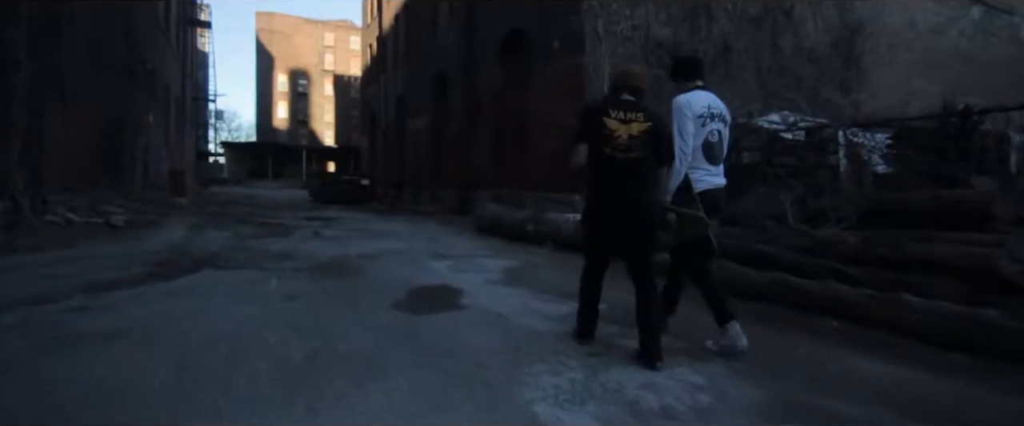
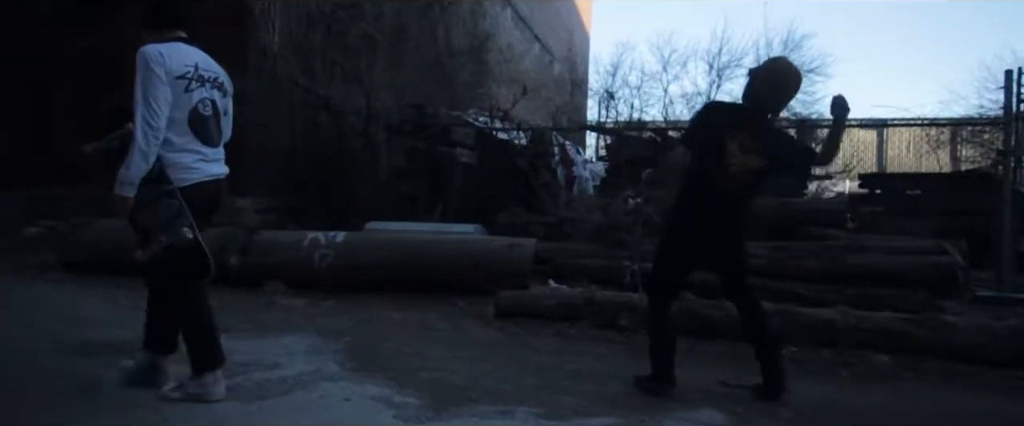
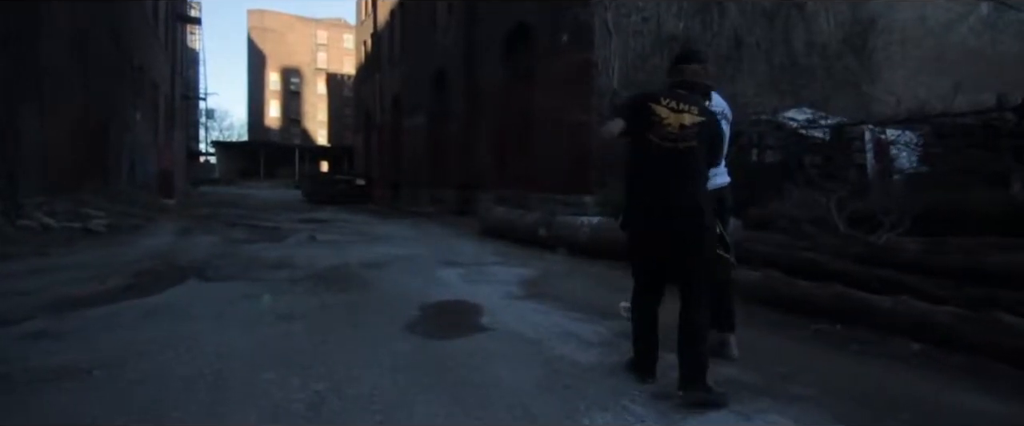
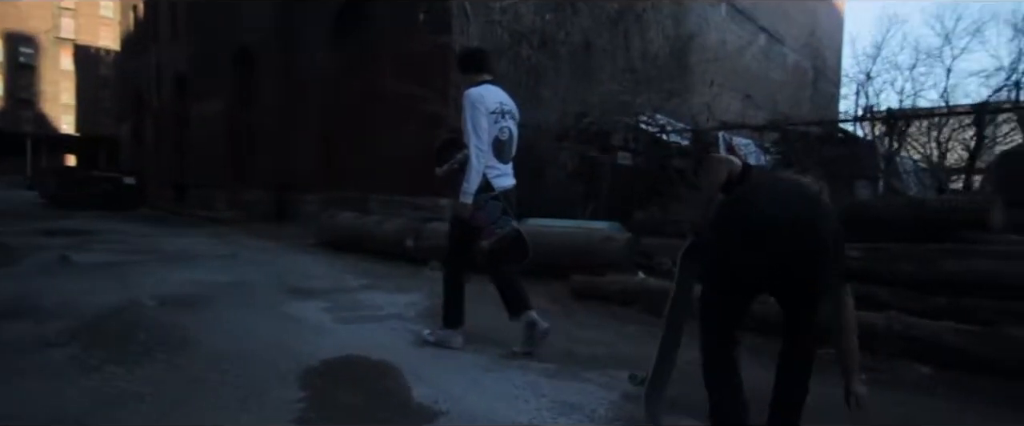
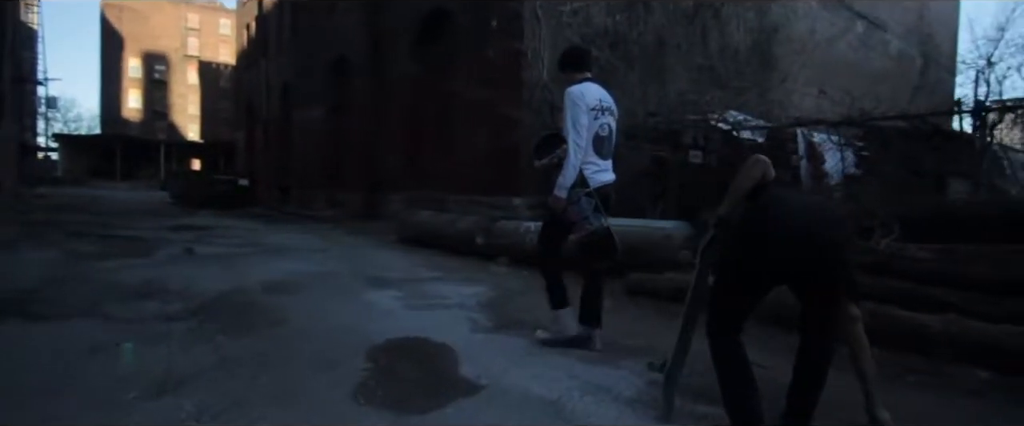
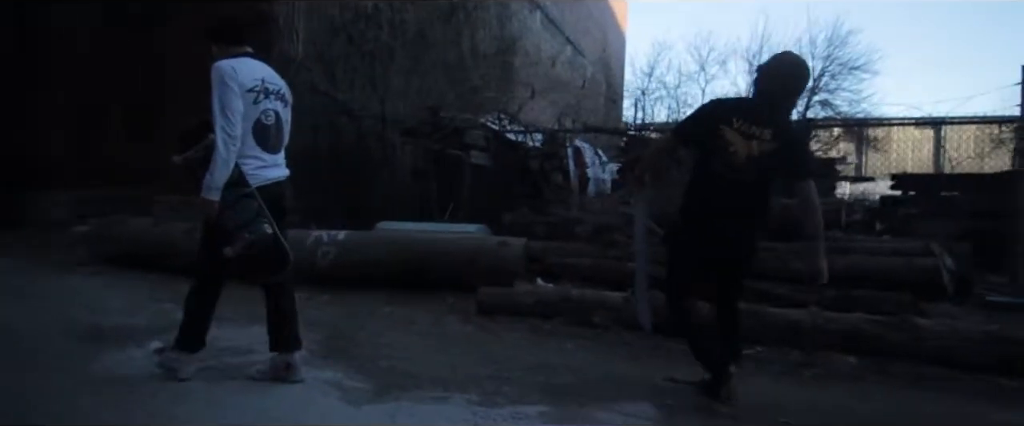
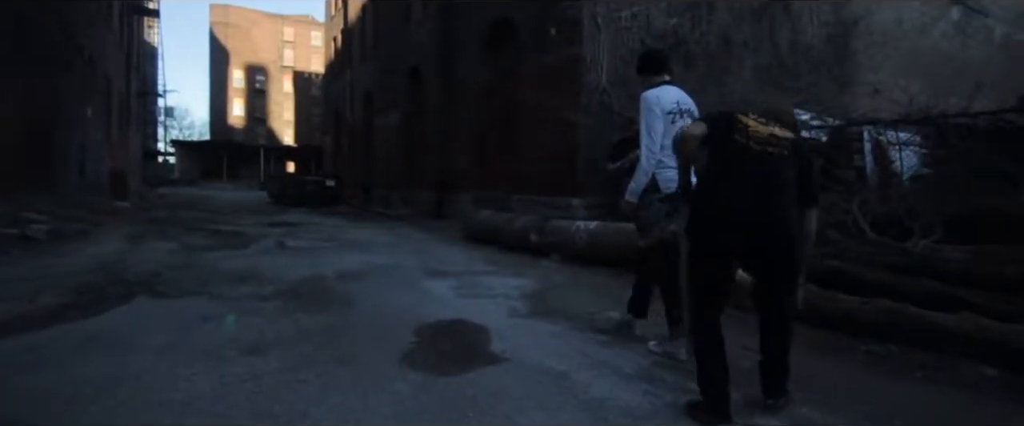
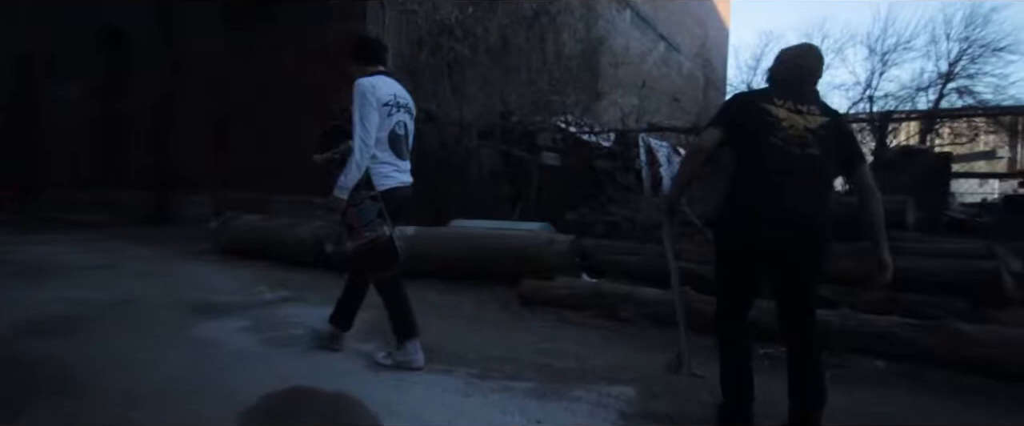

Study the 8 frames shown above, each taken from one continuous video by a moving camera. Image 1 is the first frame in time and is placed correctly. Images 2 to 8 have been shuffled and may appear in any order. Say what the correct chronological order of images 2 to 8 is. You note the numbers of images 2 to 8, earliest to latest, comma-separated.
3, 7, 5, 4, 8, 6, 2
